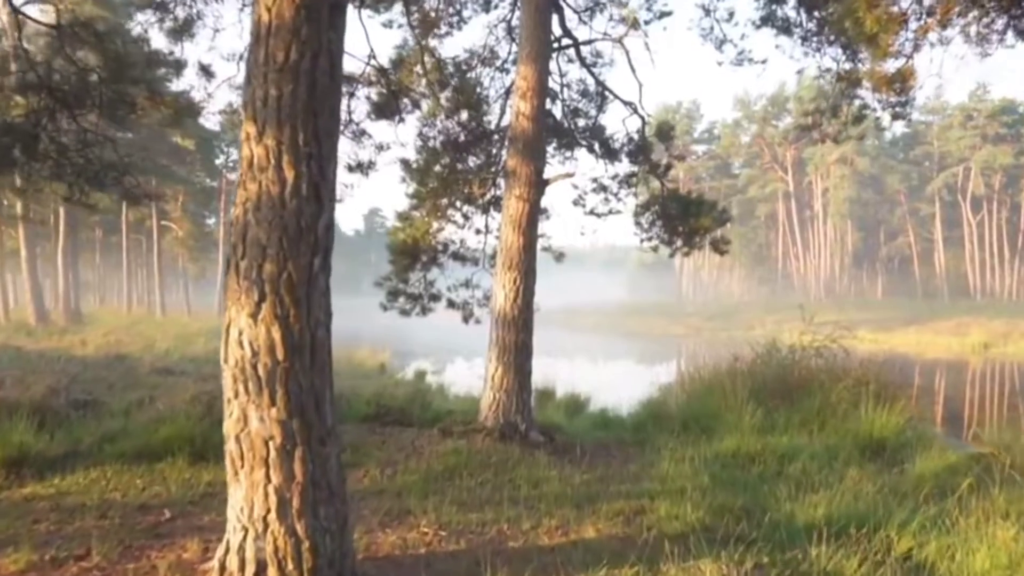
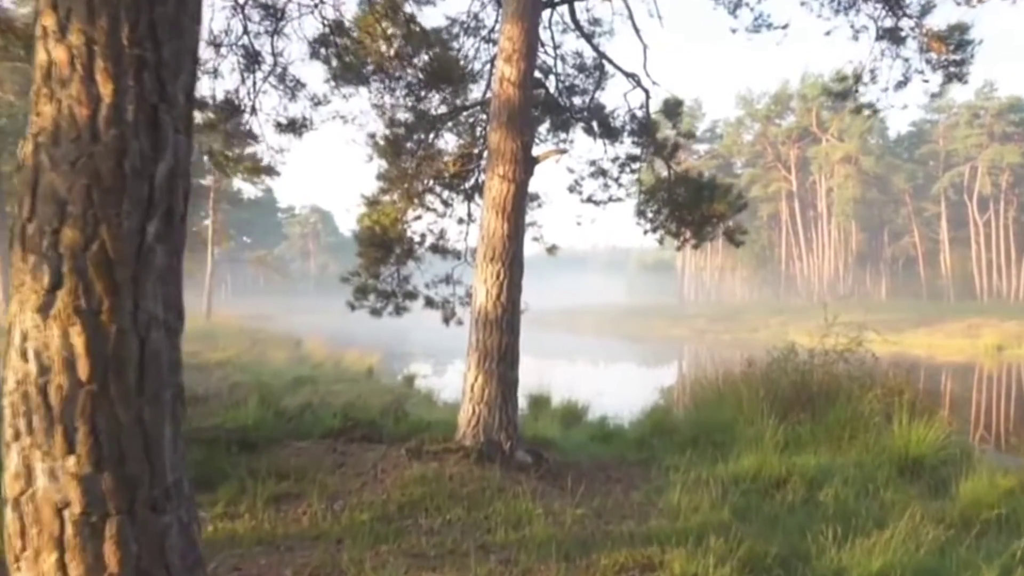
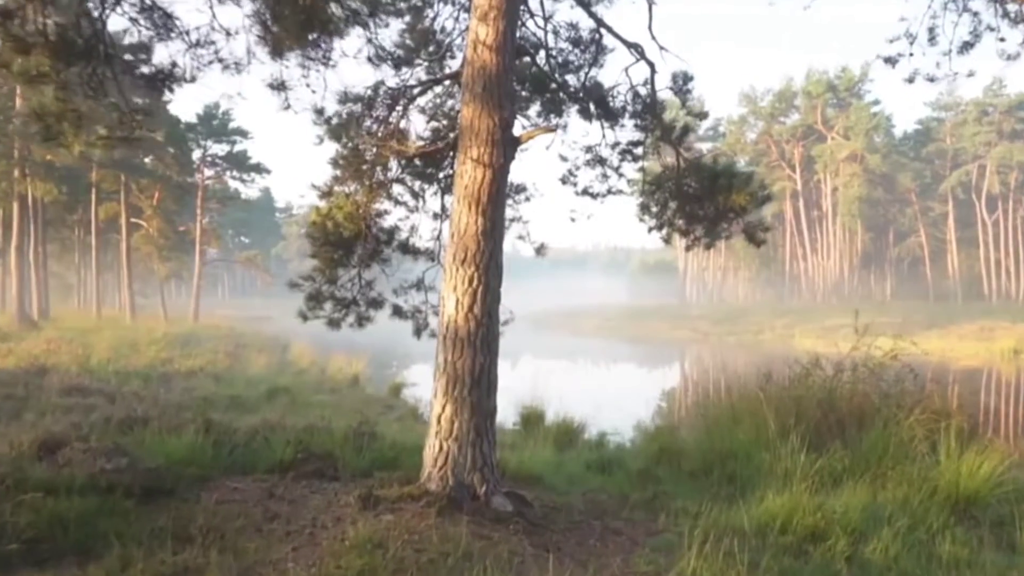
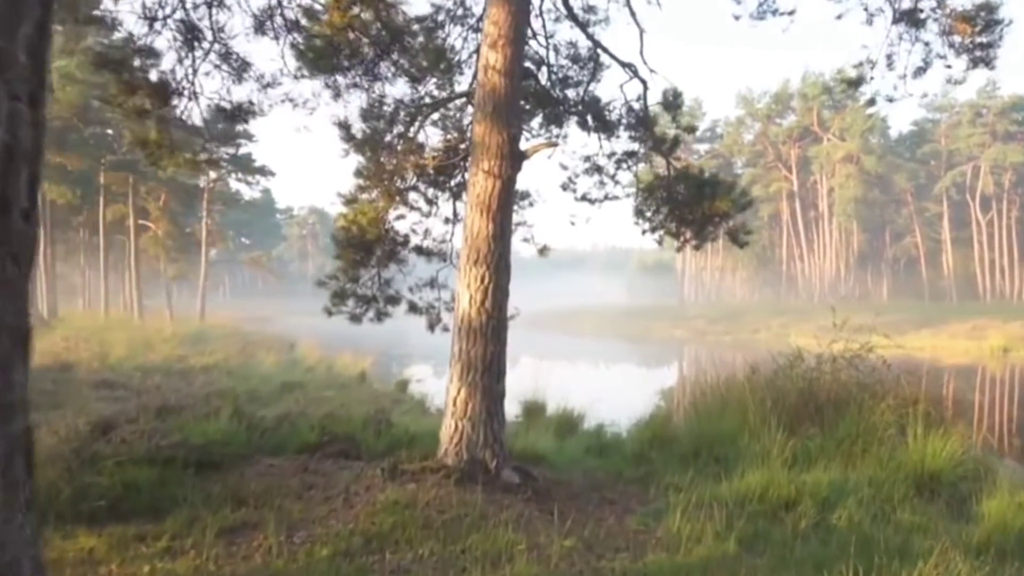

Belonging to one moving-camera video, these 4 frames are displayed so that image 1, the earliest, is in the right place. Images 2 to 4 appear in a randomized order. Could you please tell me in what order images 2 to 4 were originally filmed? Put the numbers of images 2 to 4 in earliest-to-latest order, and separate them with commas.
2, 4, 3
